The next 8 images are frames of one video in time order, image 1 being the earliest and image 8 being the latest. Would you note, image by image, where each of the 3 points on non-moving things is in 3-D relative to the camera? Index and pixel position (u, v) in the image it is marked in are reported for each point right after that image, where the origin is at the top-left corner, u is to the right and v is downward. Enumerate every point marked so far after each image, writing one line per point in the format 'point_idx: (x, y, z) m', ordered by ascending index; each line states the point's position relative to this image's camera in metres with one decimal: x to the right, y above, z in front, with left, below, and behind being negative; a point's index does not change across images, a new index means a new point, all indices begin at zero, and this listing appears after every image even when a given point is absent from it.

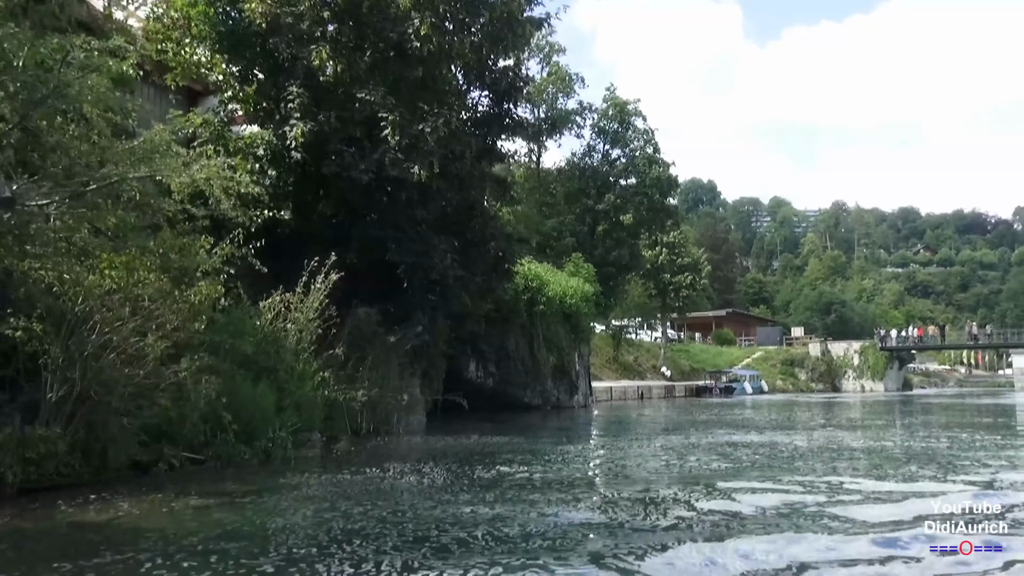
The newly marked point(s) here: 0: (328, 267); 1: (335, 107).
0: (-3.1, +0.4, +14.5) m
1: (-3.1, +3.2, +15.1) m
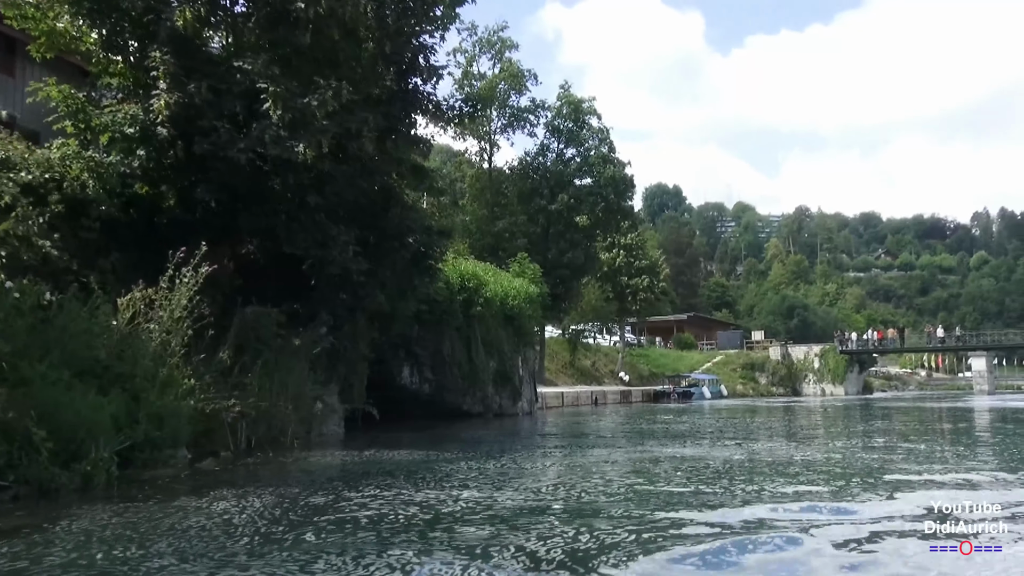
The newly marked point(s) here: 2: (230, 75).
0: (-4.6, +0.4, +12.6) m
1: (-4.6, +3.2, +13.3) m
2: (-4.3, +3.3, +13.4) m
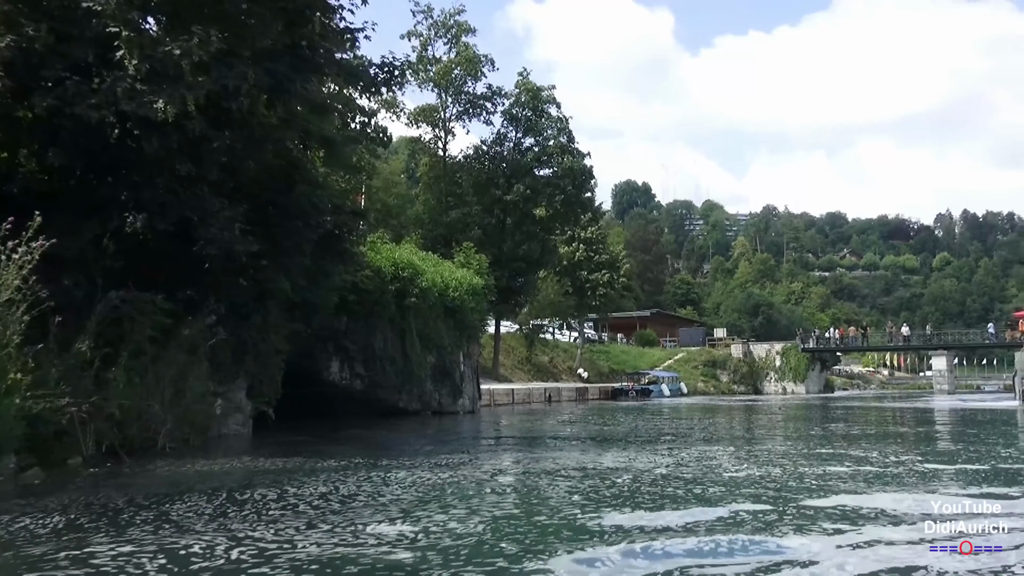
0: (-5.9, +0.7, +10.7) m
1: (-6.0, +3.5, +11.3) m
2: (-5.6, +3.5, +11.4) m
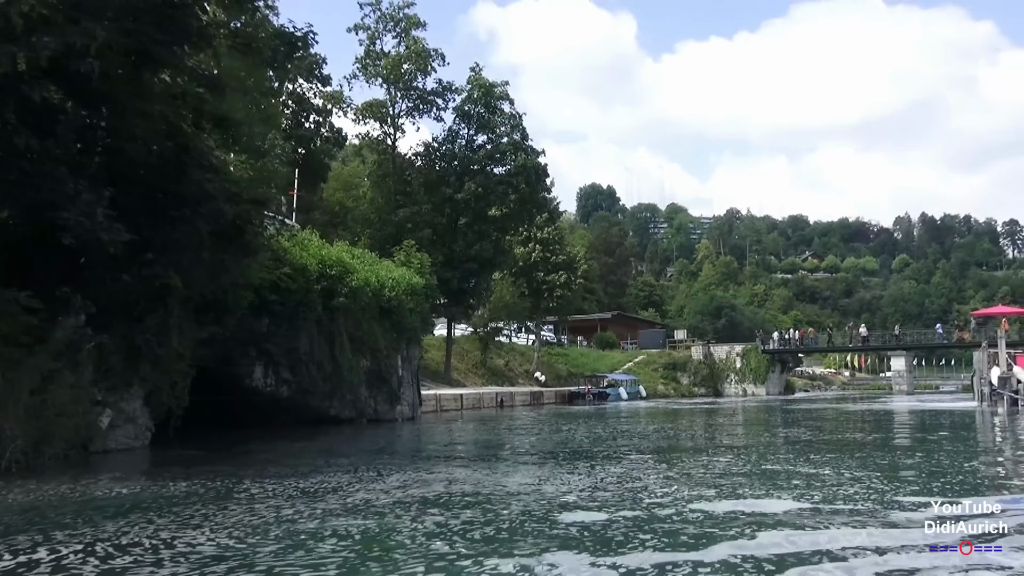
0: (-7.1, +0.8, +8.8) m
1: (-7.2, +3.6, +9.5) m
2: (-6.9, +3.6, +9.6) m
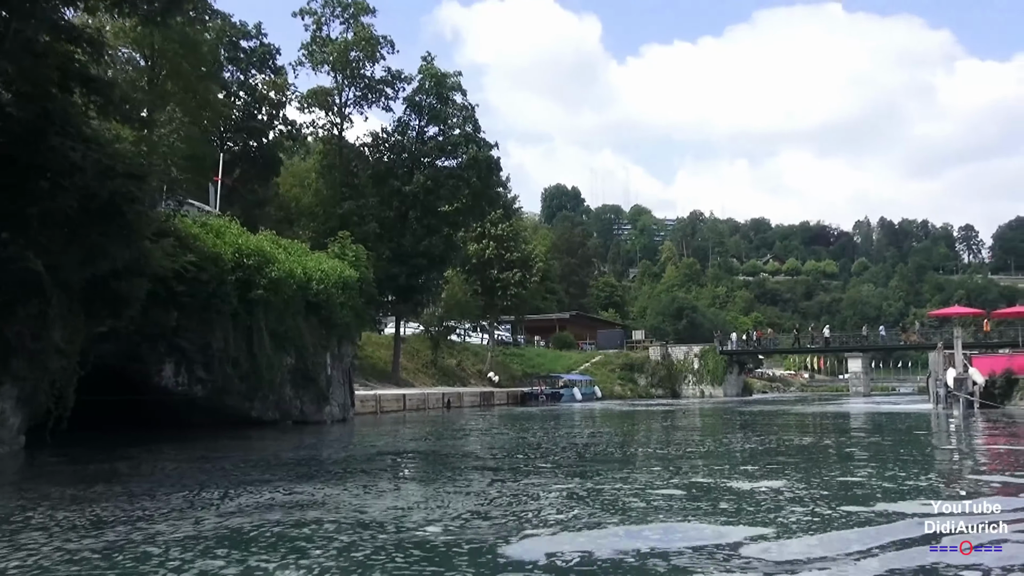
0: (-8.2, +1.0, +7.0) m
1: (-8.3, +3.8, +7.6) m
2: (-8.0, +3.9, +7.7) m
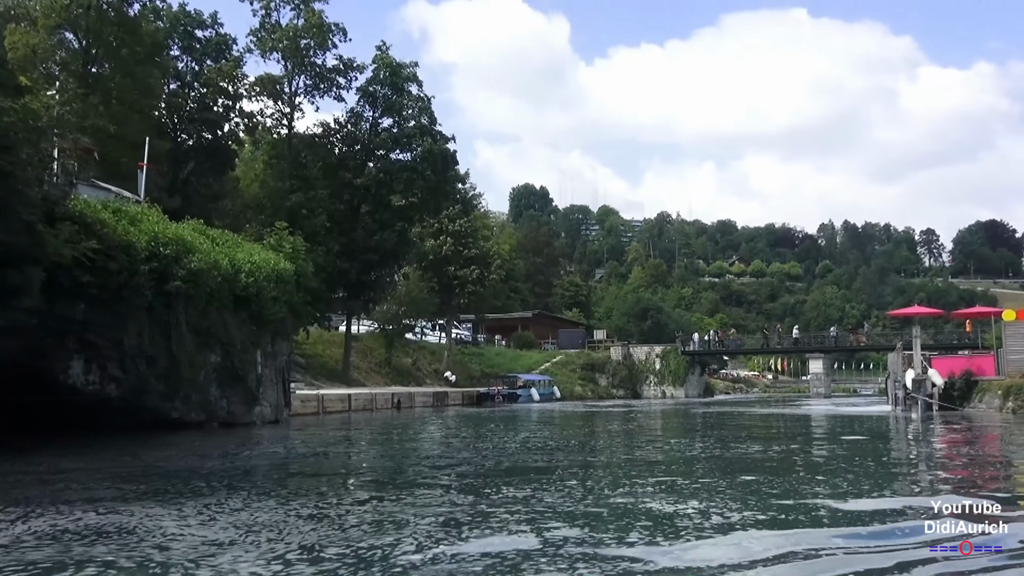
0: (-9.1, +1.2, +5.3) m
1: (-9.2, +4.0, +5.9) m
2: (-8.9, +4.1, +6.1) m
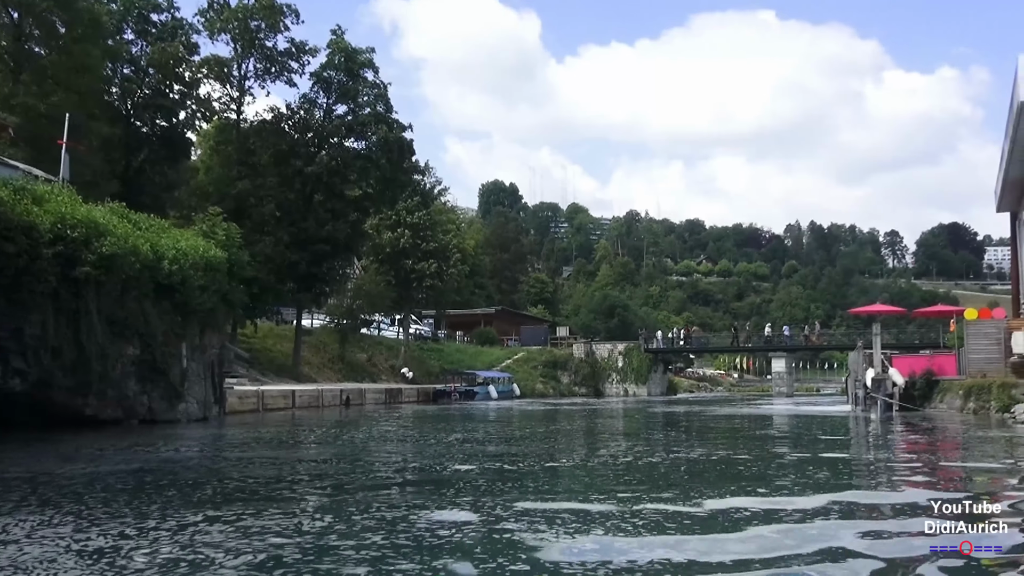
0: (-10.0, +1.5, +3.6) m
1: (-10.0, +4.3, +4.3) m
2: (-9.7, +4.3, +4.4) m
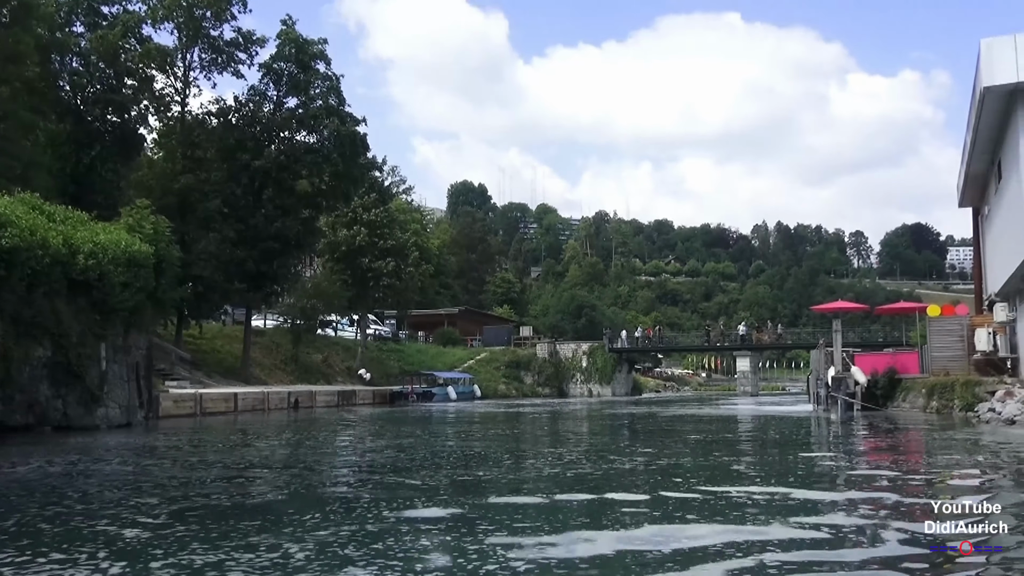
0: (-10.7, +1.6, +2.0) m
1: (-10.8, +4.4, +2.7) m
2: (-10.5, +4.4, +2.8) m
